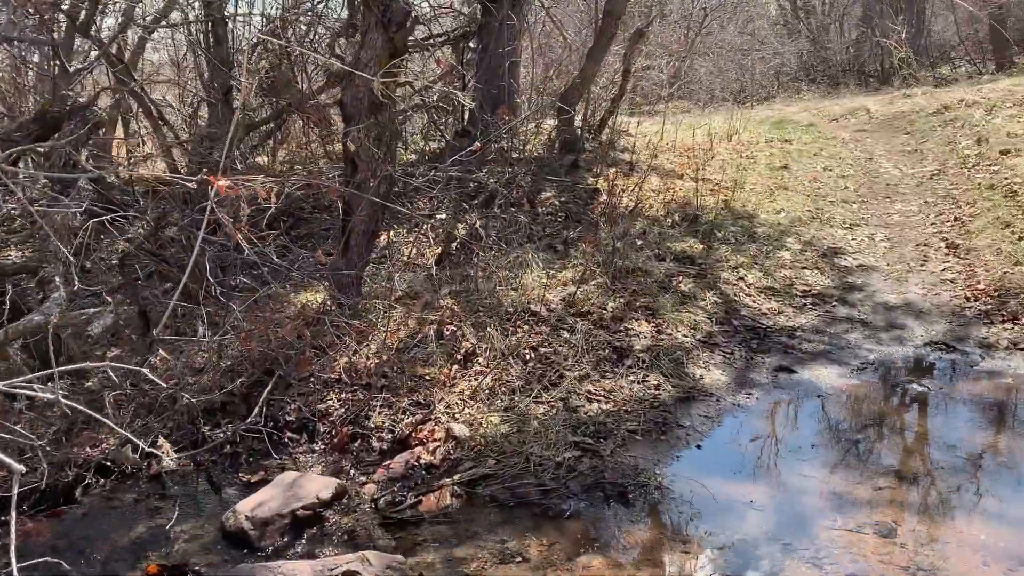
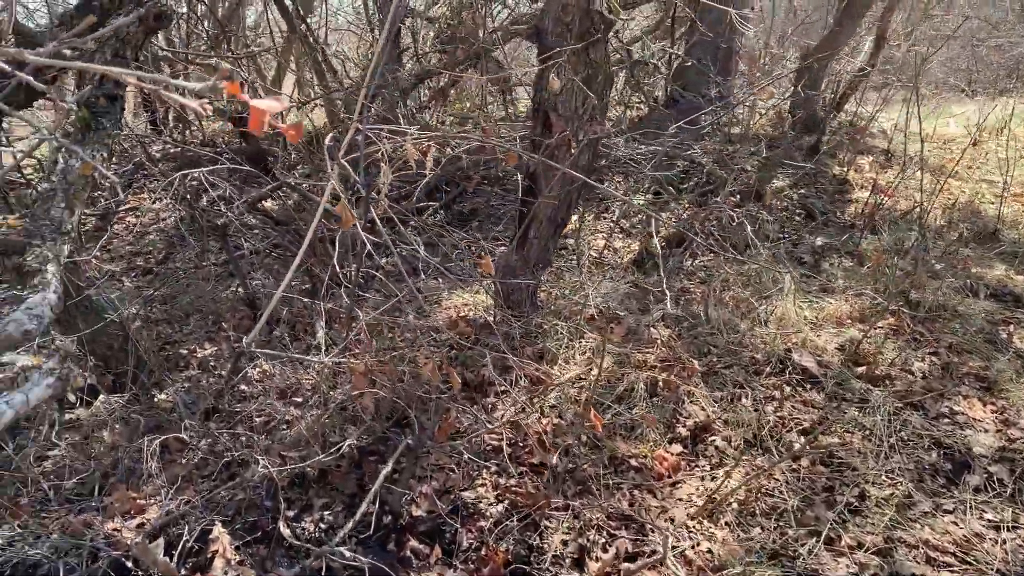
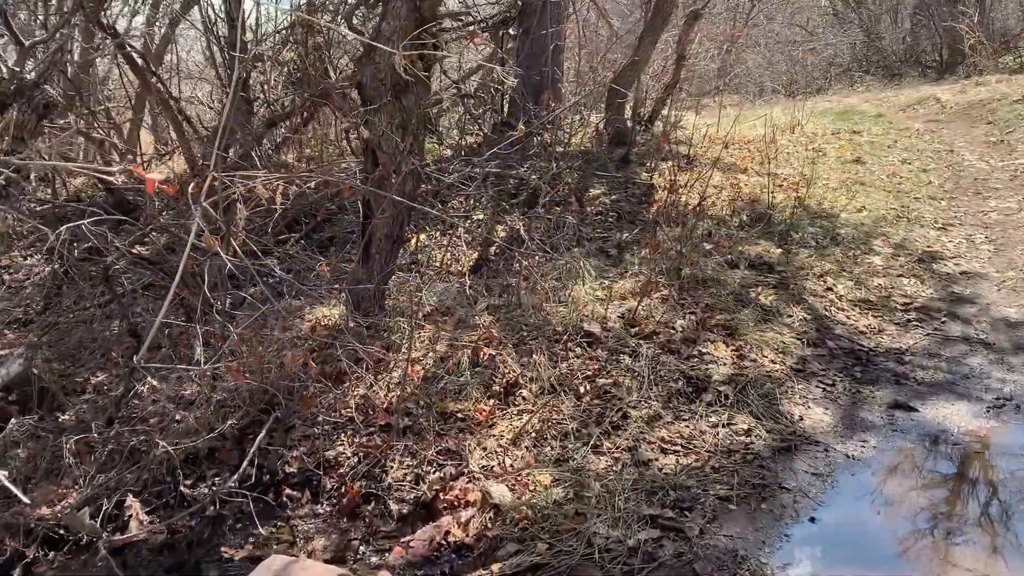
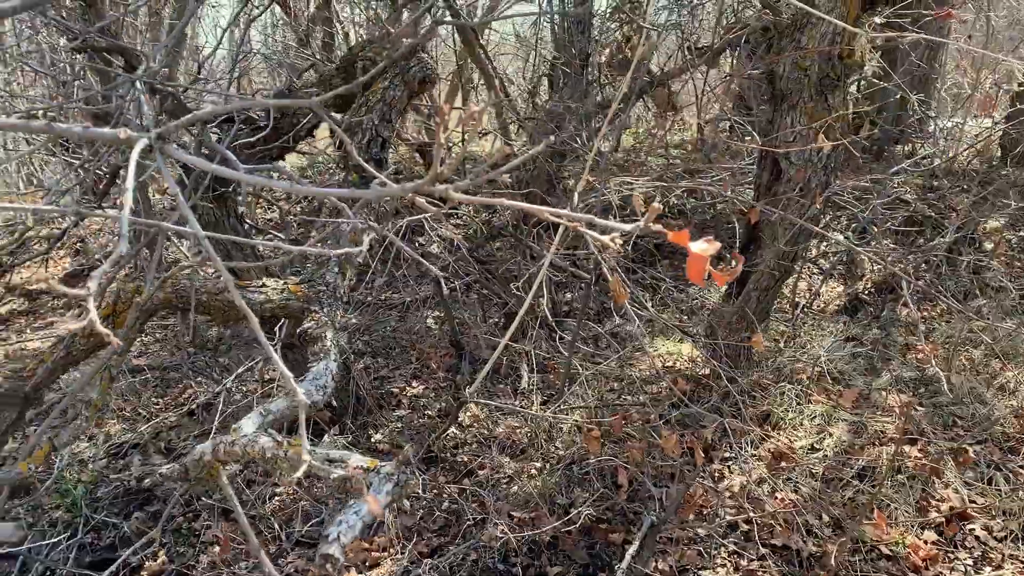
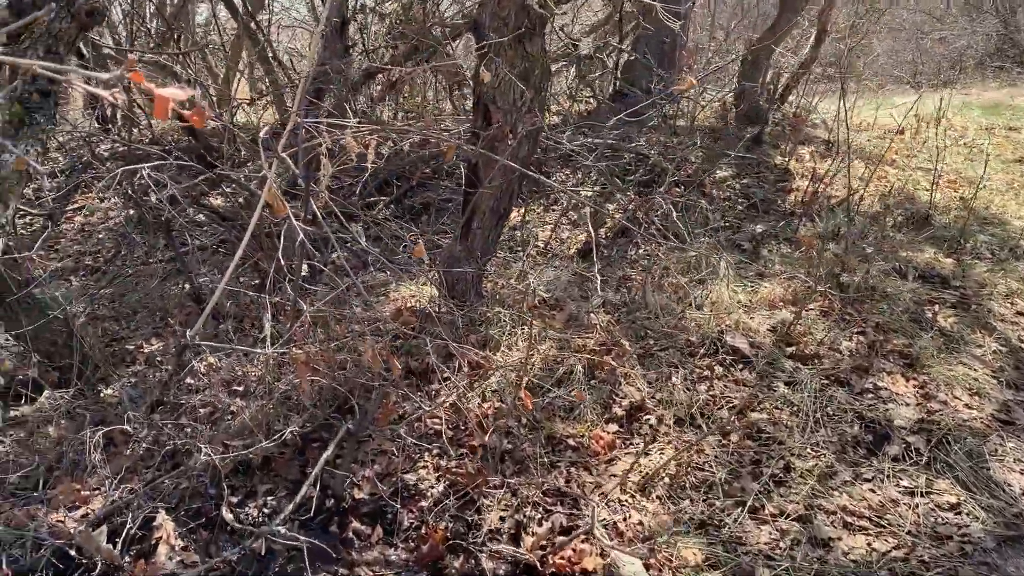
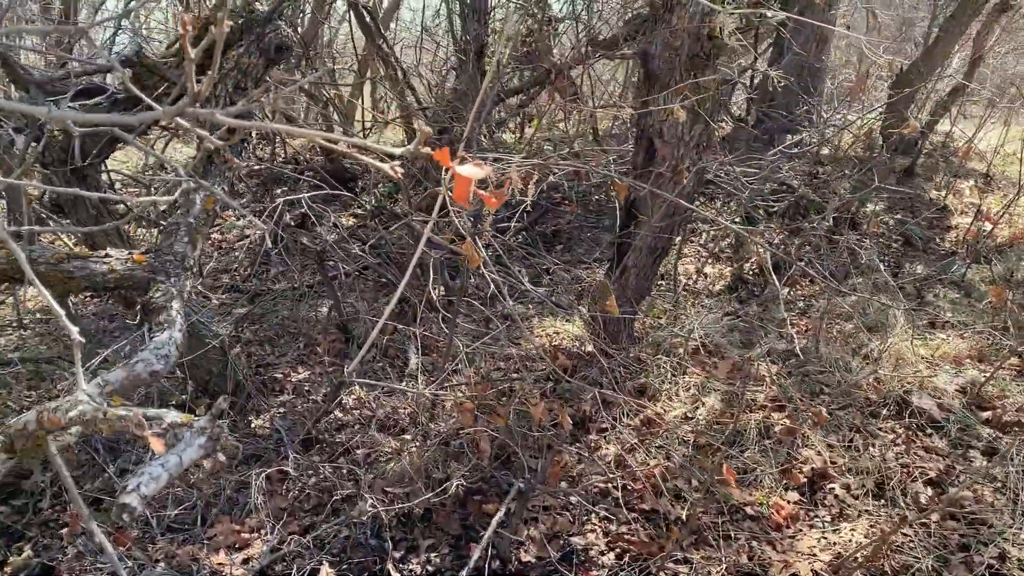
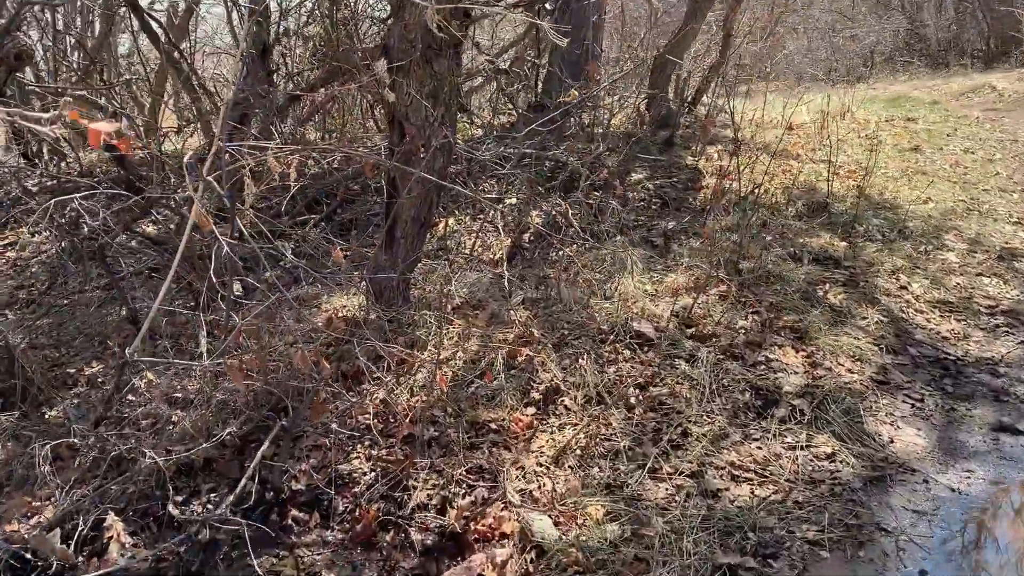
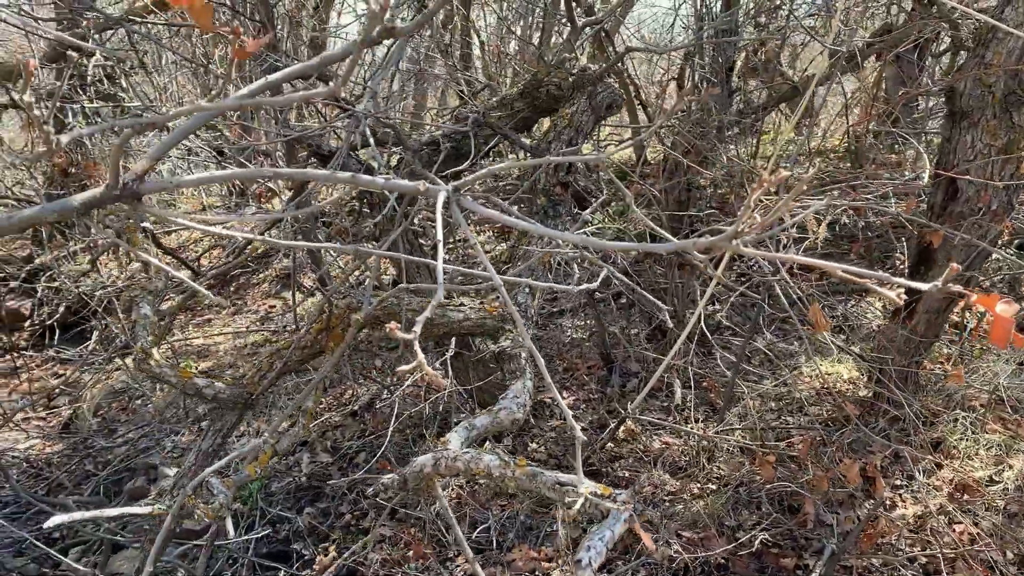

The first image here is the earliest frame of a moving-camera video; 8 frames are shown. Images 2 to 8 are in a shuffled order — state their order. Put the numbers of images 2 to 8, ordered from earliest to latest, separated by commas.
3, 7, 5, 2, 6, 4, 8
